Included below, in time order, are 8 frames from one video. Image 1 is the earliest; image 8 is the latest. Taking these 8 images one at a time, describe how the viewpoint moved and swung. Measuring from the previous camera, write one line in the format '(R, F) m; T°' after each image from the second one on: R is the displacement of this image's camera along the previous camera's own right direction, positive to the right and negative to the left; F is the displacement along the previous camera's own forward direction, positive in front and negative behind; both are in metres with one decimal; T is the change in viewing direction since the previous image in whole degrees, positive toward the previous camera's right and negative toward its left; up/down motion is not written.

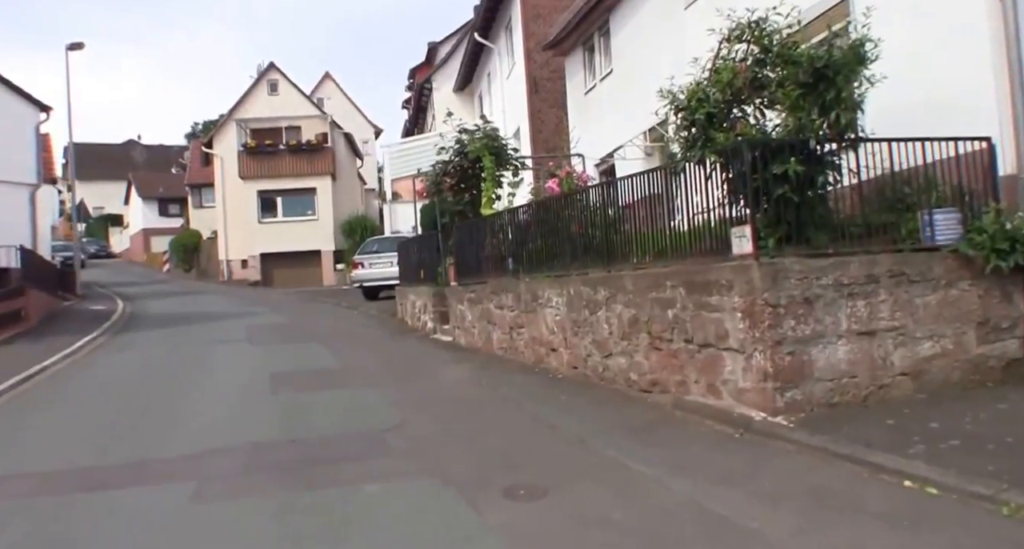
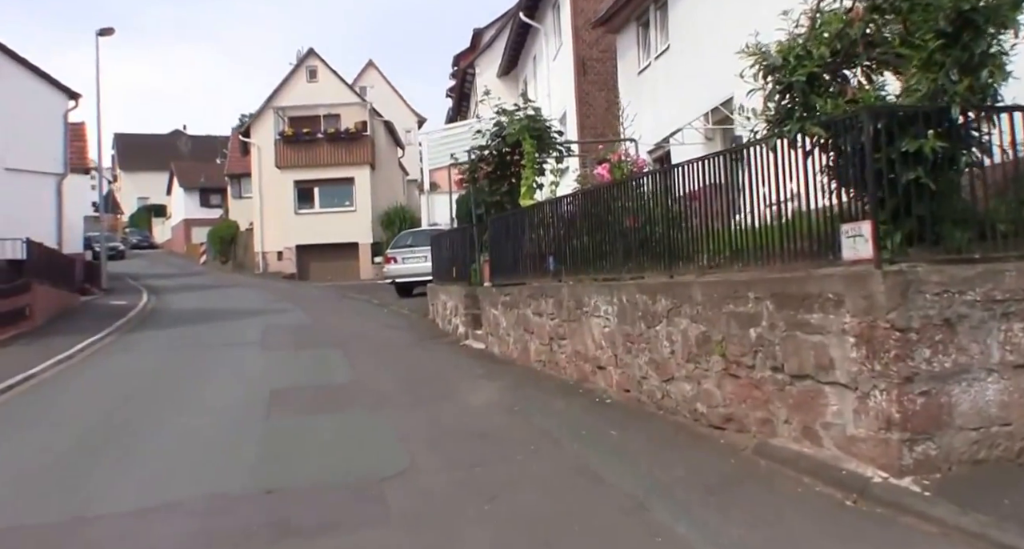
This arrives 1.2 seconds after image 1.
(+0.1, +1.9) m; -3°
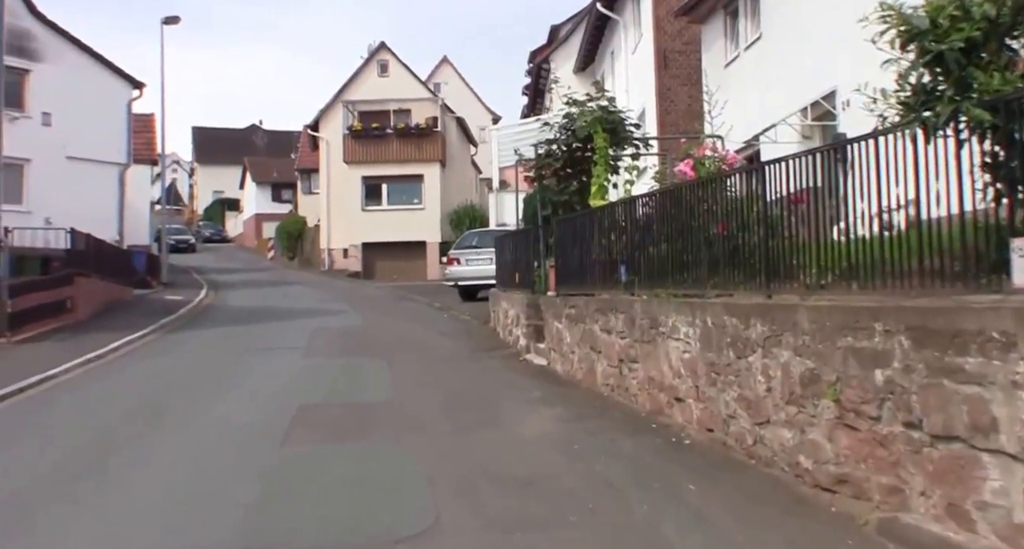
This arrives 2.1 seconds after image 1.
(+0.1, +1.3) m; -5°
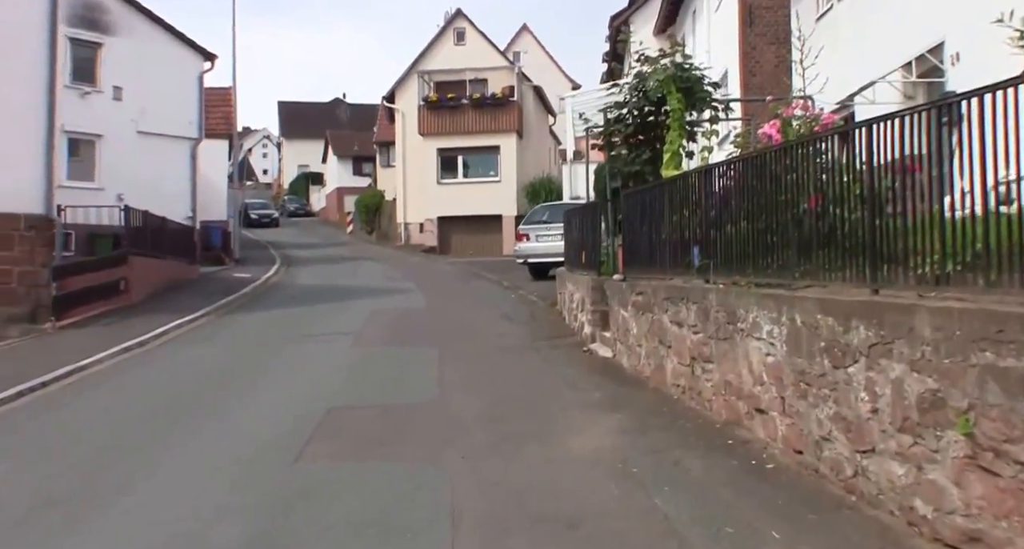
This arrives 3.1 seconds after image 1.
(+0.3, +1.2) m; -6°
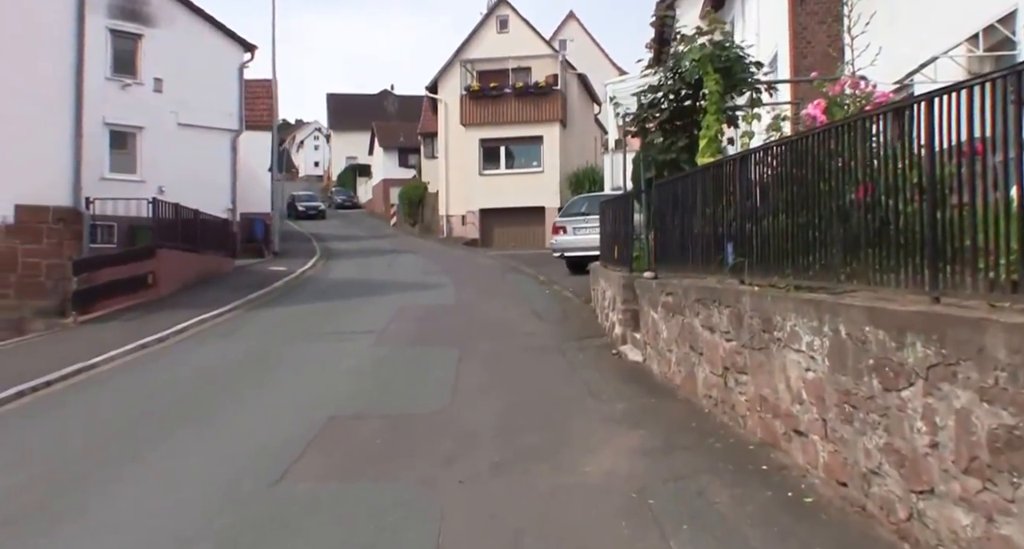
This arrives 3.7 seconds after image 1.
(+0.4, +0.8) m; -4°
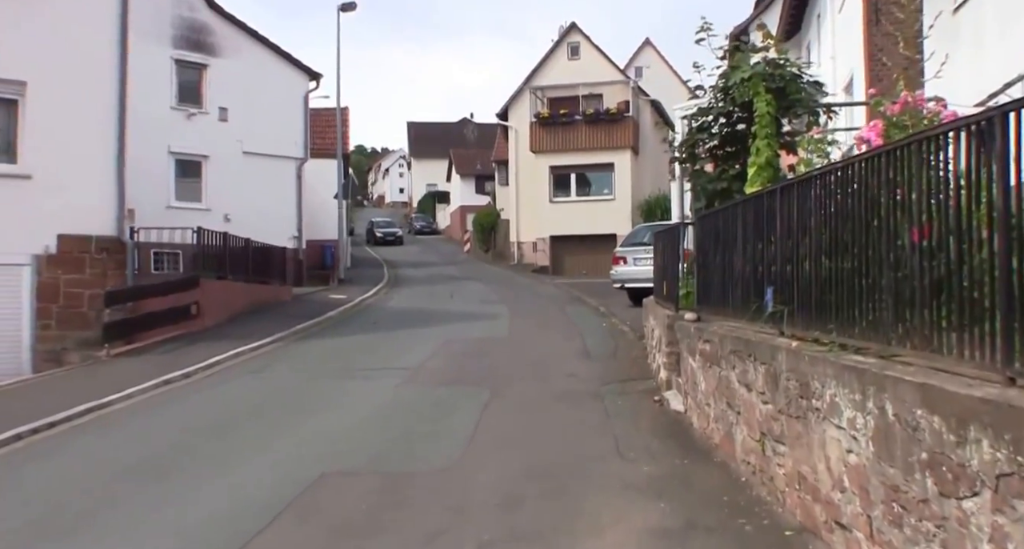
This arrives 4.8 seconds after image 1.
(+0.7, +0.9) m; -6°
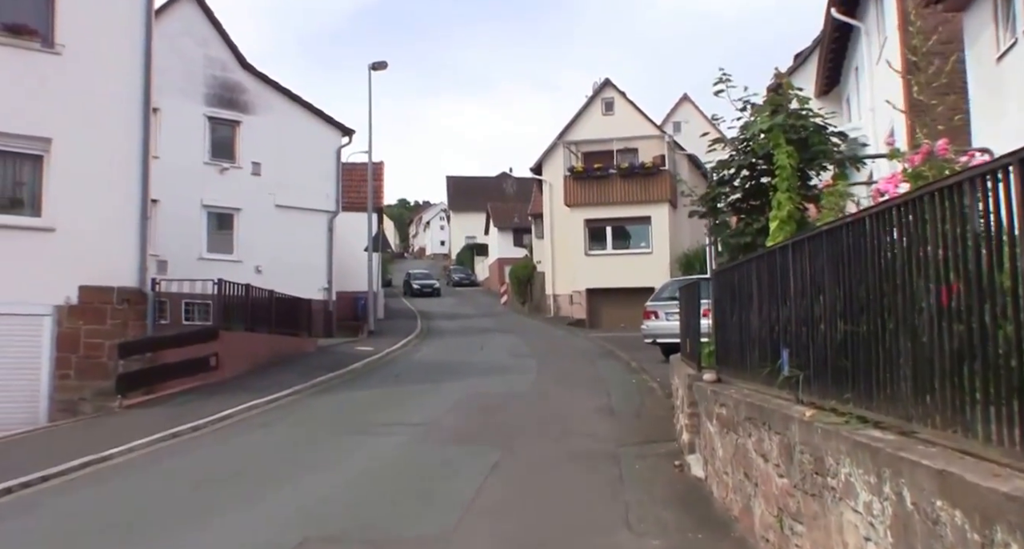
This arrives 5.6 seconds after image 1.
(+0.4, +0.4) m; -3°
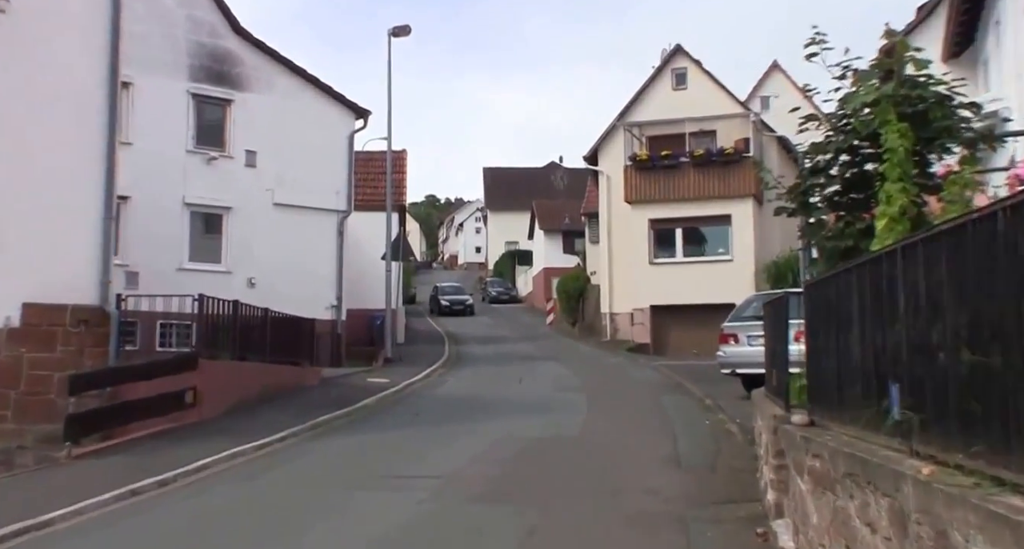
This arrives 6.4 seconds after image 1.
(-0.4, +2.9) m; -2°
